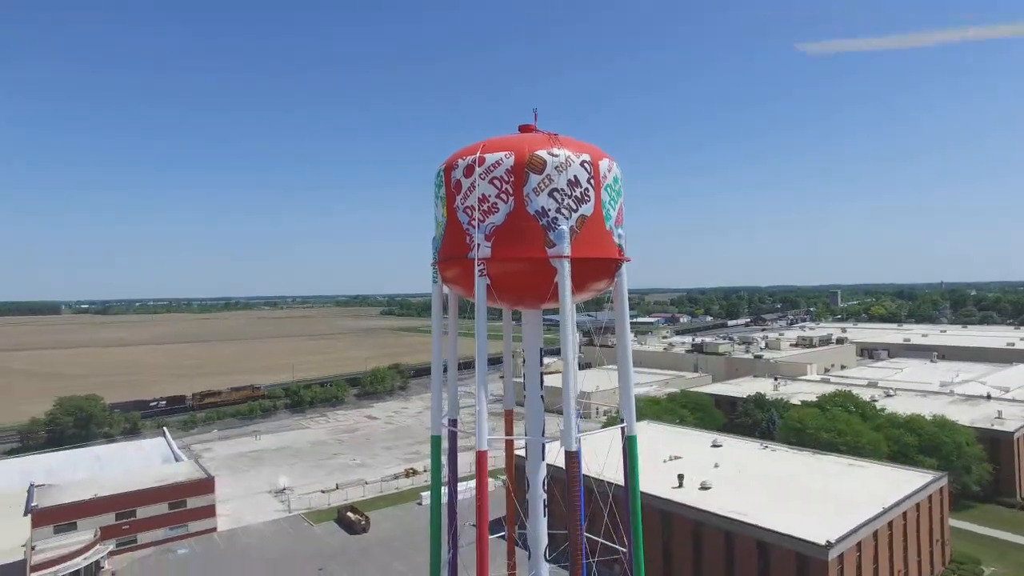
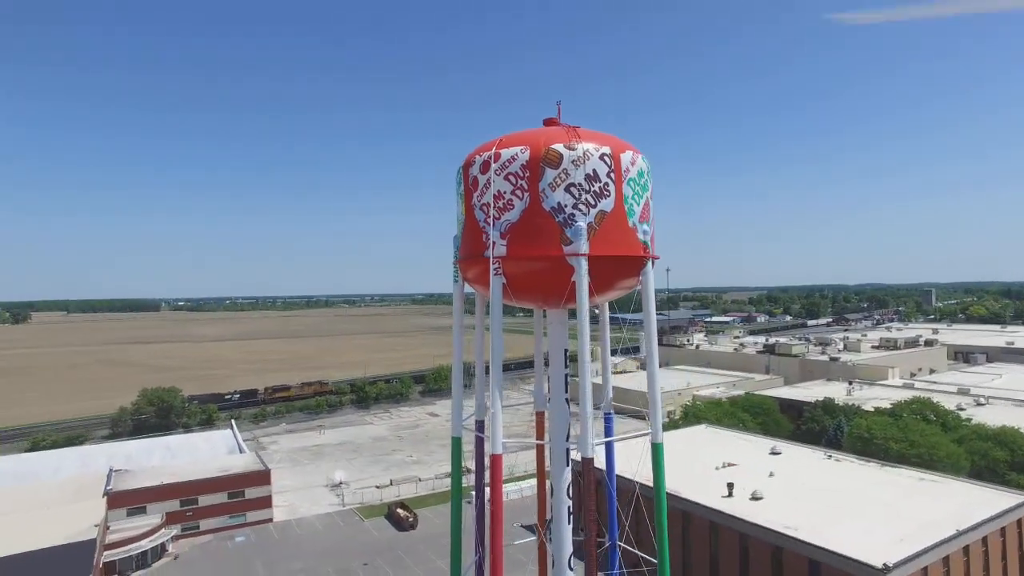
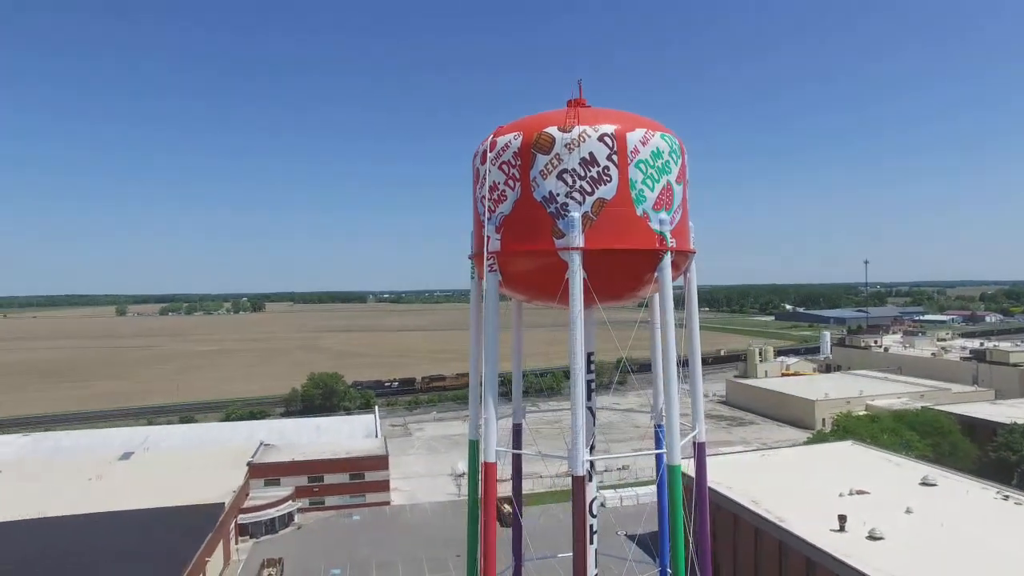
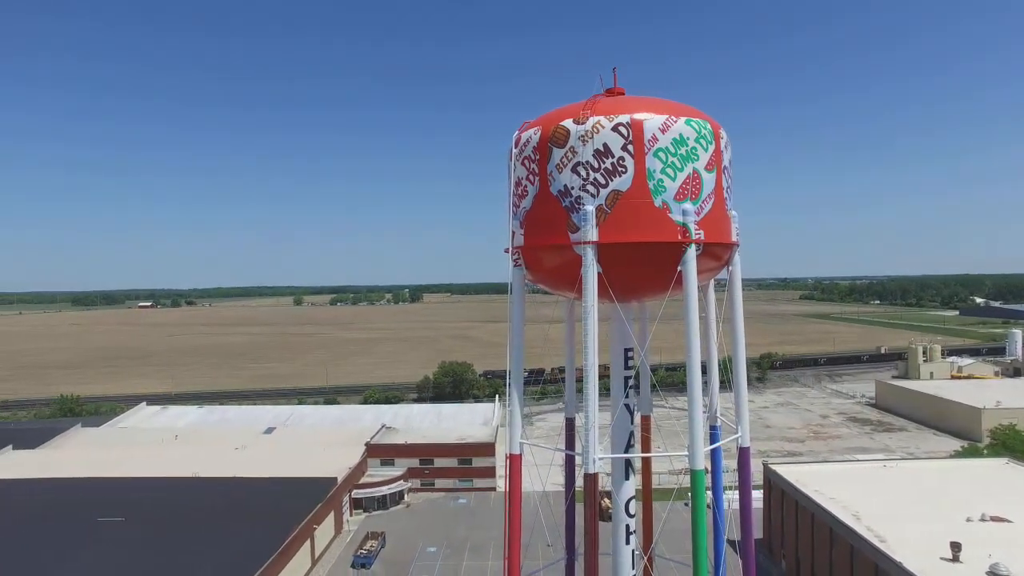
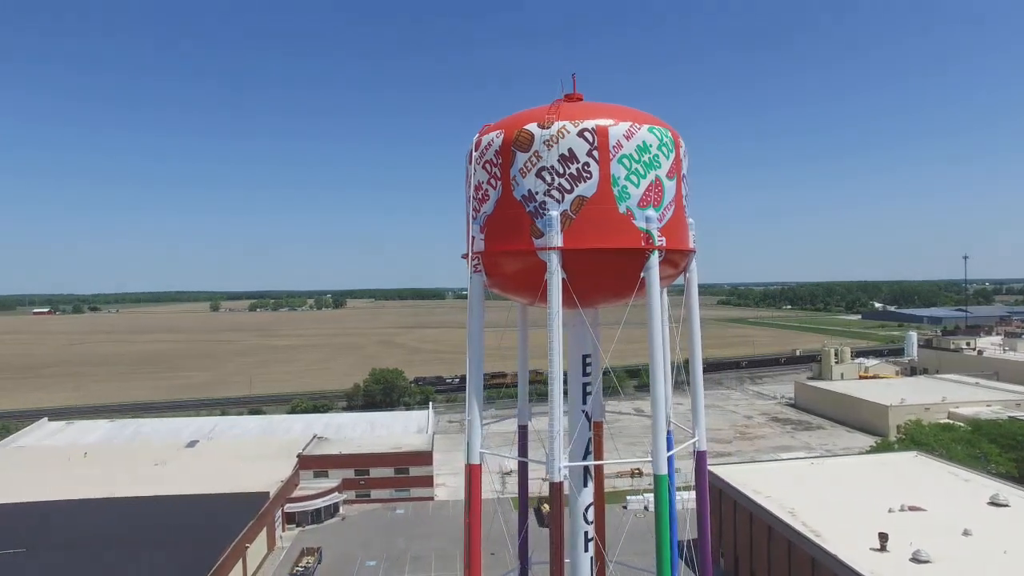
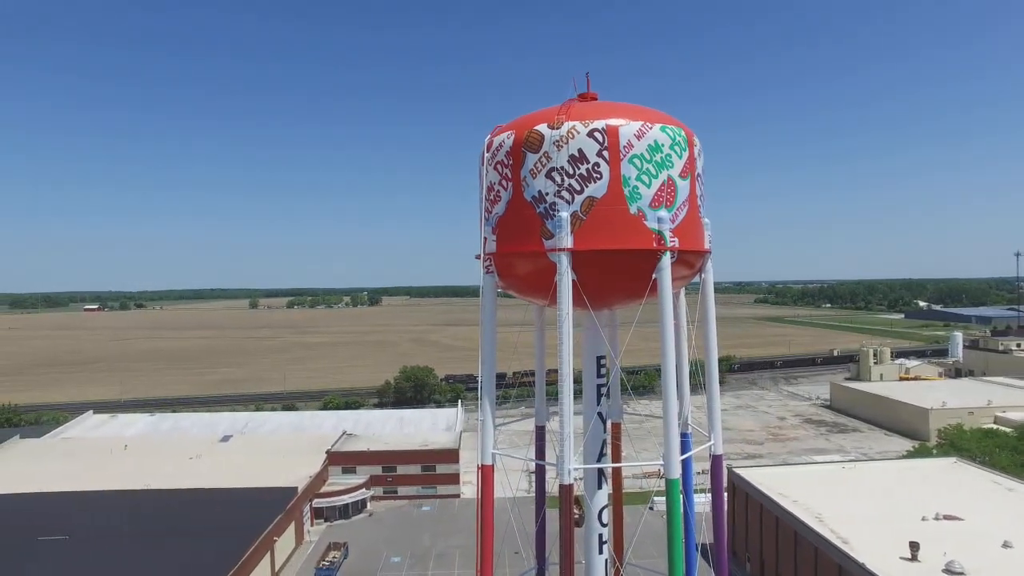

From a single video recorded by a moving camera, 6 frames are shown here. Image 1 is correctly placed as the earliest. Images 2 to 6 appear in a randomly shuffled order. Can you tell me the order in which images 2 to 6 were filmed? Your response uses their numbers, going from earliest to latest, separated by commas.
2, 3, 5, 6, 4
